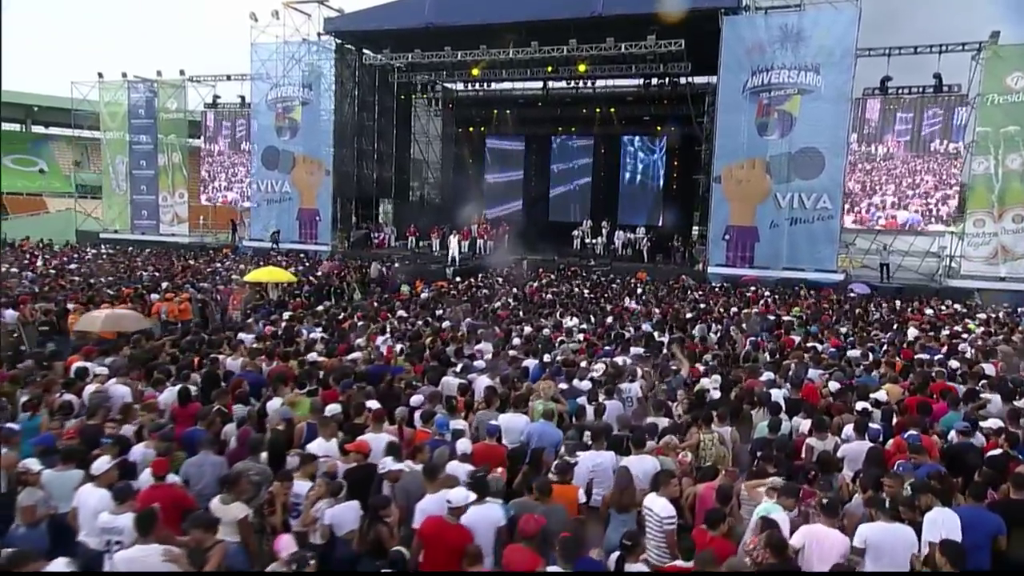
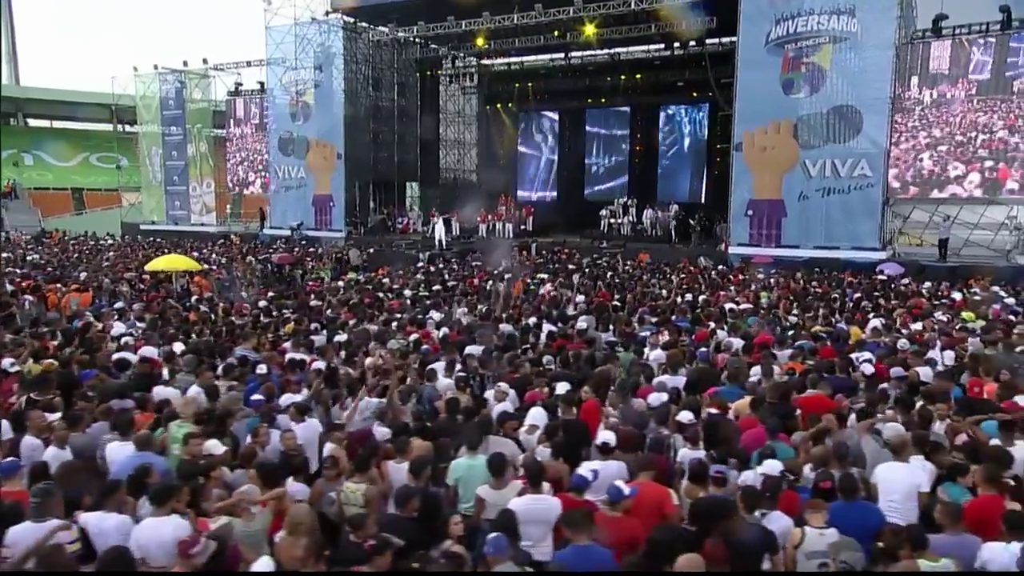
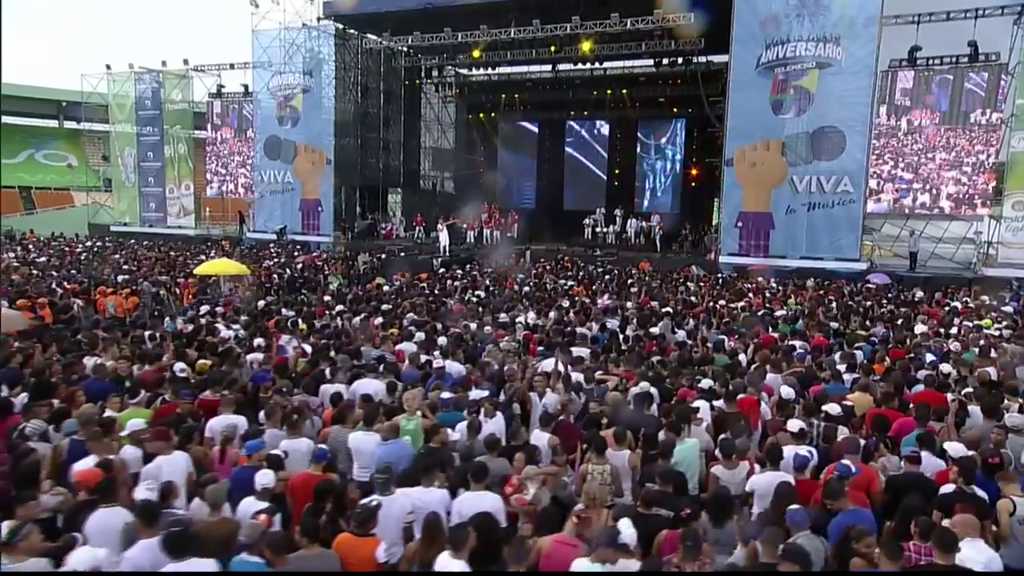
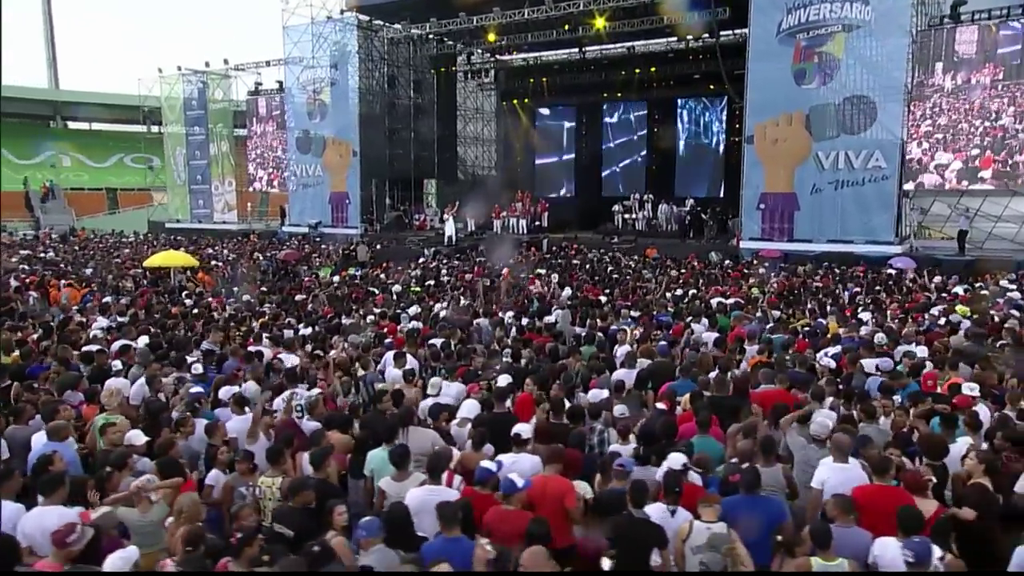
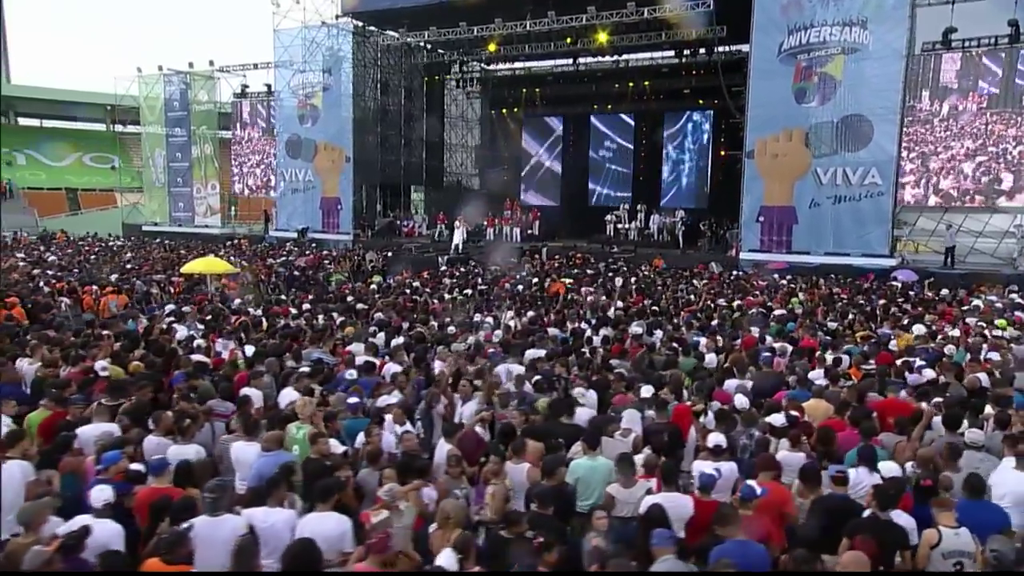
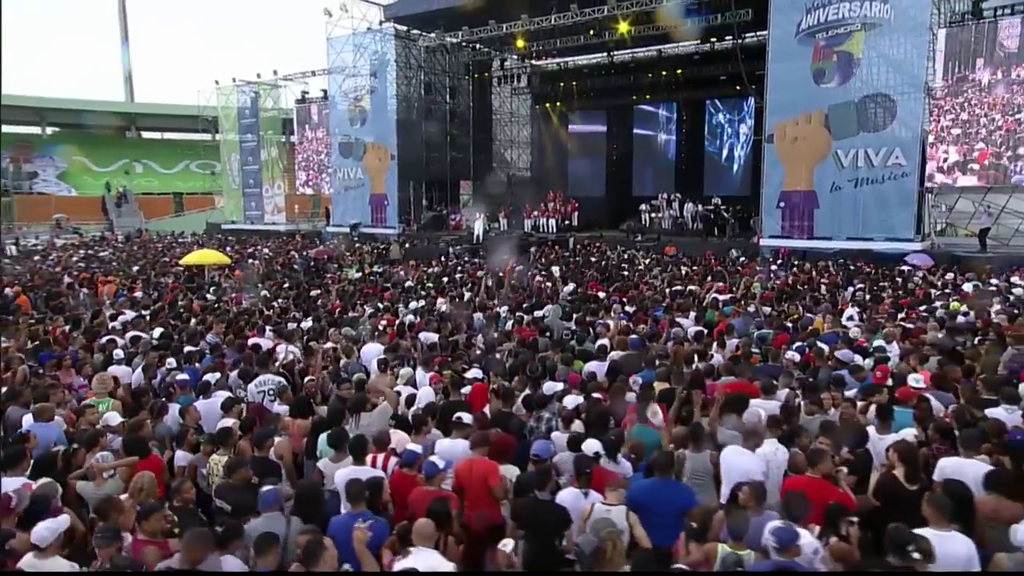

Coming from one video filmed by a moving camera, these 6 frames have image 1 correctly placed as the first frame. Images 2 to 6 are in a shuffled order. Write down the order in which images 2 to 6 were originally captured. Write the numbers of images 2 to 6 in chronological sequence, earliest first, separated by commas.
3, 5, 2, 4, 6
